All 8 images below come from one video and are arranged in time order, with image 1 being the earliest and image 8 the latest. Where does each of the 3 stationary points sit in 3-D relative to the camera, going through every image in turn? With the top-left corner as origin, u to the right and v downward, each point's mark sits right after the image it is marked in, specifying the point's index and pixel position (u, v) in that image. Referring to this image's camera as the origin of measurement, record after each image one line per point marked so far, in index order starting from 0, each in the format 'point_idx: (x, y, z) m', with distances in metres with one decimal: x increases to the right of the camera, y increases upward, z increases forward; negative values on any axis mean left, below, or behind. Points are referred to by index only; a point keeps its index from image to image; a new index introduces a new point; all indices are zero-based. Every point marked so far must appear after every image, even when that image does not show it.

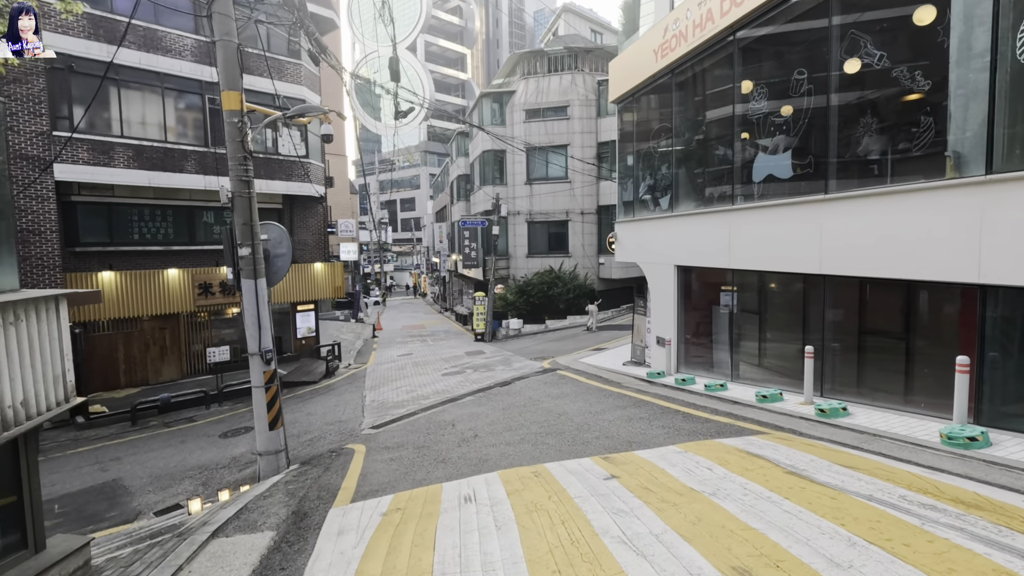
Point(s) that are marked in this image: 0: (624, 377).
0: (+2.5, -2.0, +12.1) m
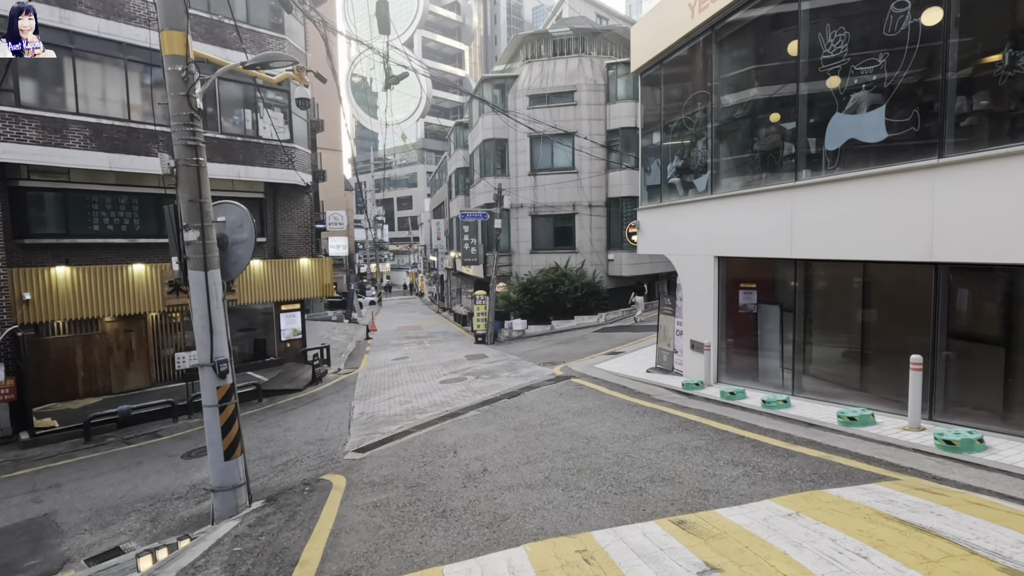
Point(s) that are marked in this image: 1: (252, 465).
0: (+2.8, -2.0, +10.4) m
1: (-4.8, -3.3, +9.8) m
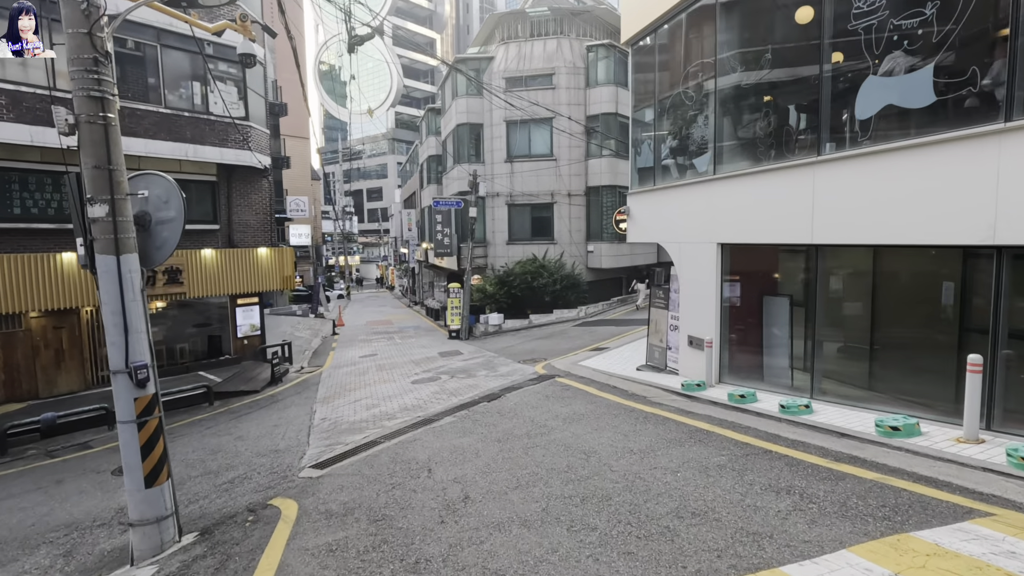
0: (+2.4, -1.8, +9.4) m
1: (-5.0, -3.1, +8.4) m
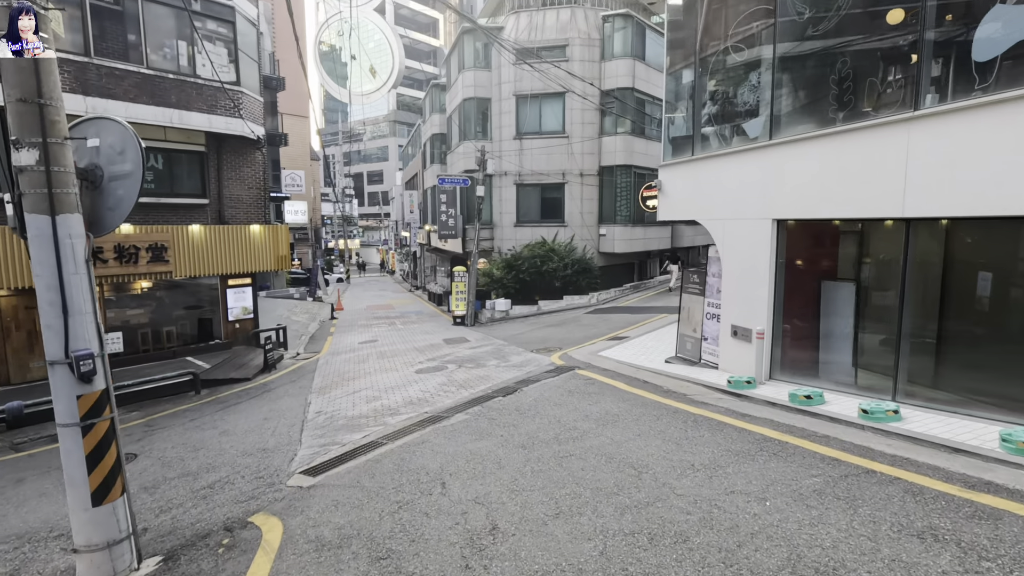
0: (+2.7, -1.5, +8.3) m
1: (-4.8, -2.8, +7.4) m
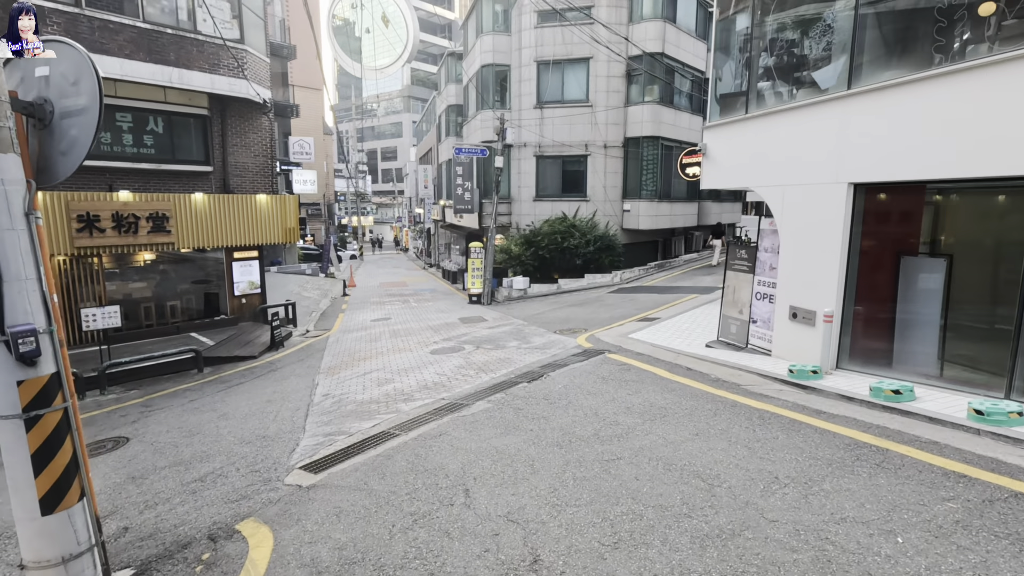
0: (+3.1, -1.2, +7.3) m
1: (-4.4, -2.4, +6.6) m
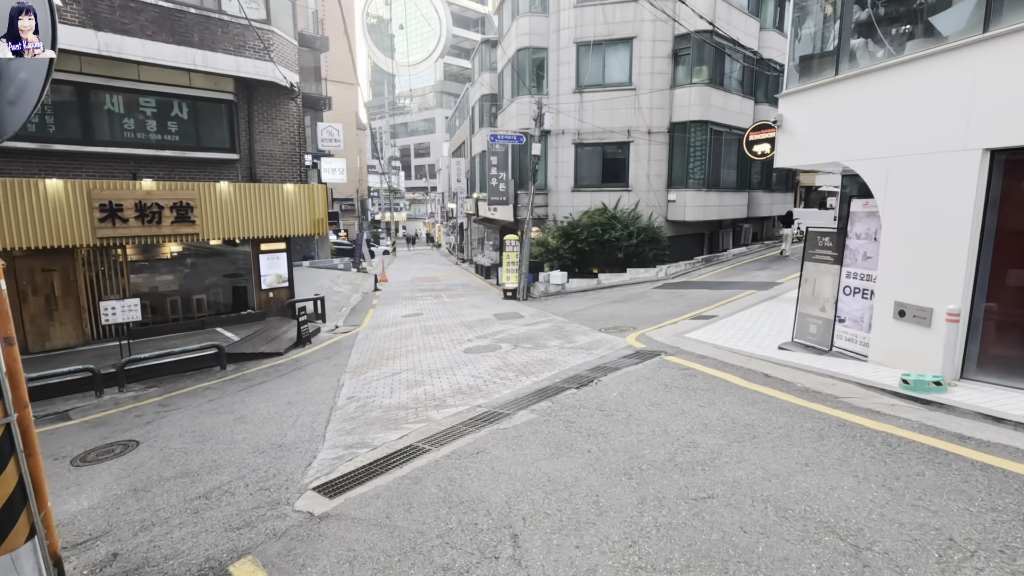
0: (+3.7, -1.1, +6.1) m
1: (-3.9, -2.3, +5.8) m
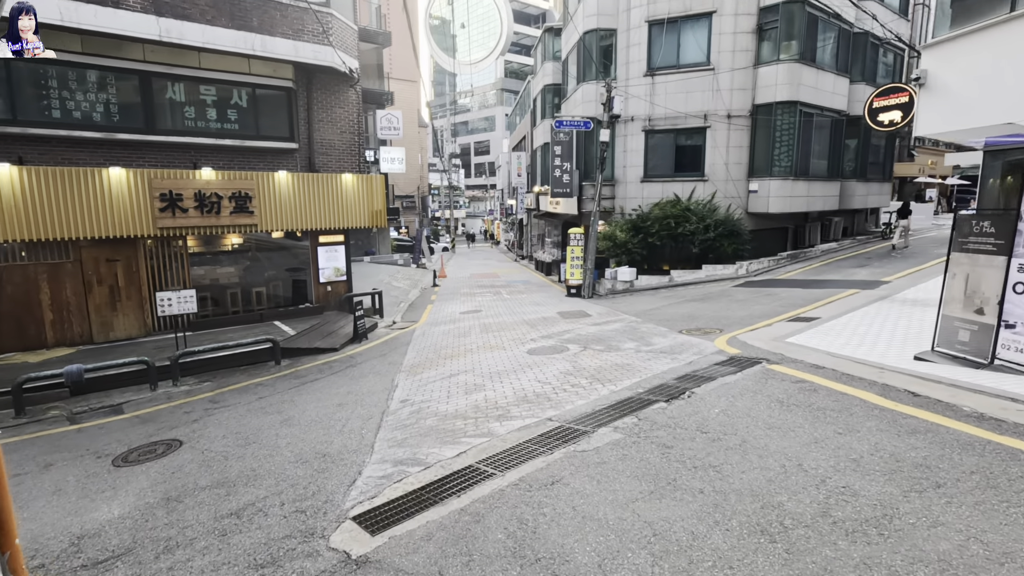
0: (+4.4, -1.1, +4.6) m
1: (-3.2, -2.2, +5.2) m
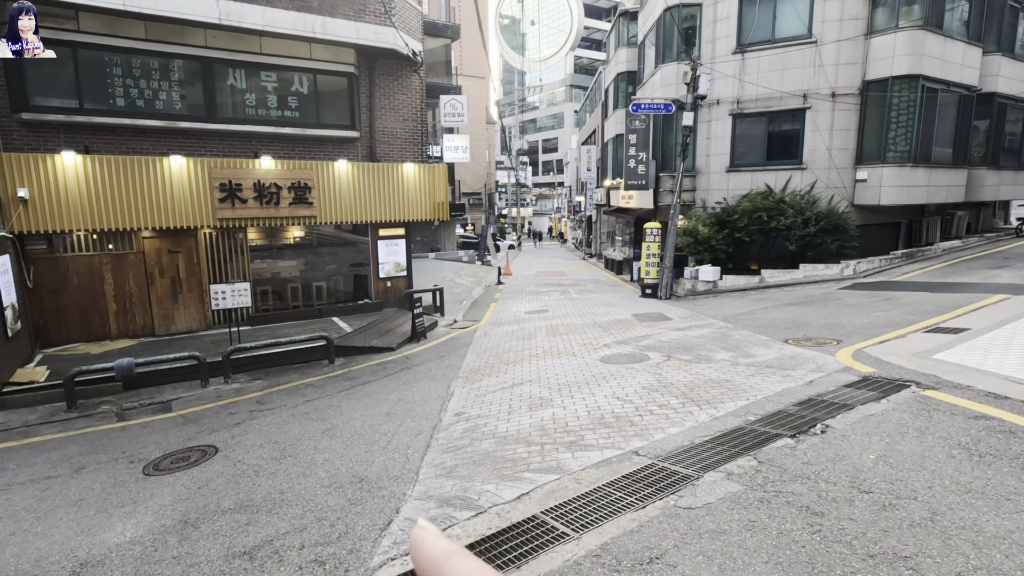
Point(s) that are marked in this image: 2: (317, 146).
0: (+4.9, -1.1, +2.9) m
1: (-2.6, -2.1, +4.4) m
2: (-4.6, +3.3, +12.5) m
